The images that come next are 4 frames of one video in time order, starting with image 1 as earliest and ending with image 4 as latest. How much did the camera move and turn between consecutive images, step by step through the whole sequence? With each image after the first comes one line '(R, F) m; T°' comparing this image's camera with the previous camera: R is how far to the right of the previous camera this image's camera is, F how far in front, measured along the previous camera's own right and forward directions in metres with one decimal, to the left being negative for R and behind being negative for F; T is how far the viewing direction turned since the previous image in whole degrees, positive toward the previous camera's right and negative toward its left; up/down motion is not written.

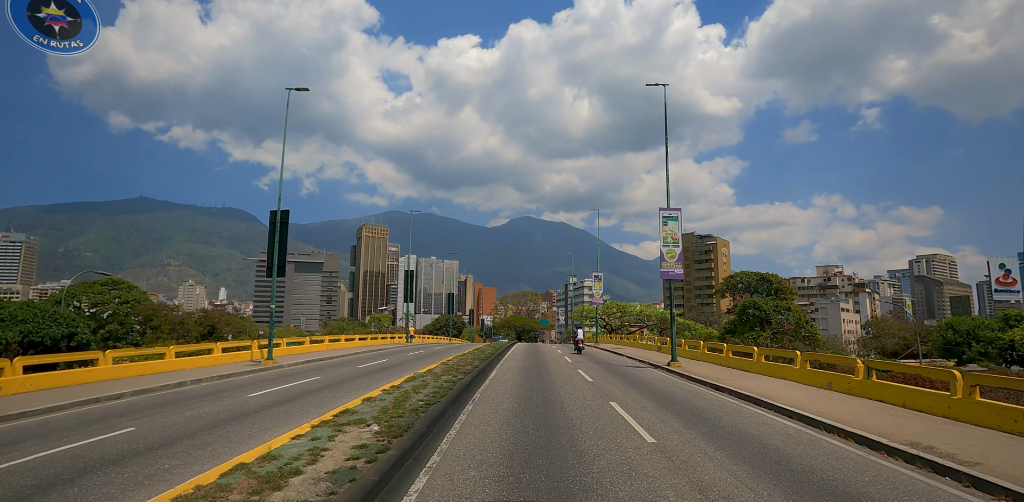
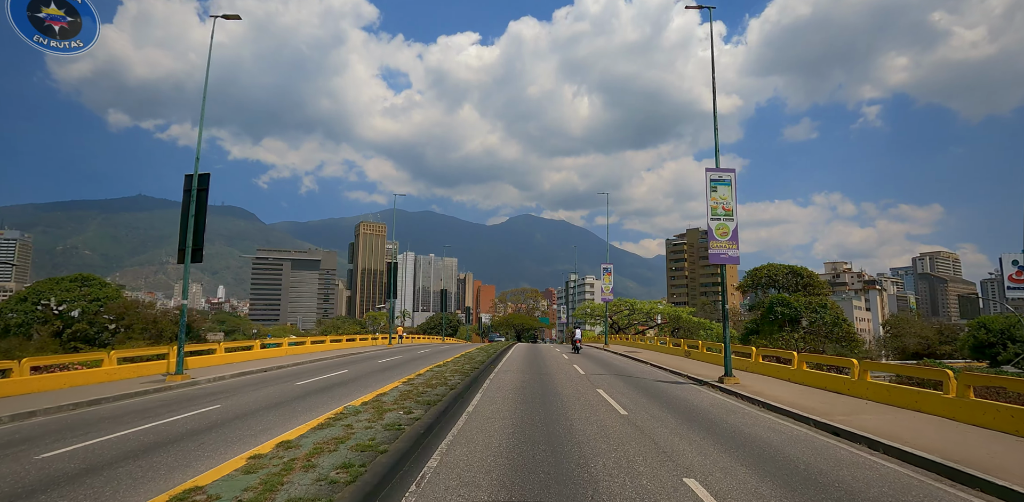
(0.0, +0.3) m; 0°
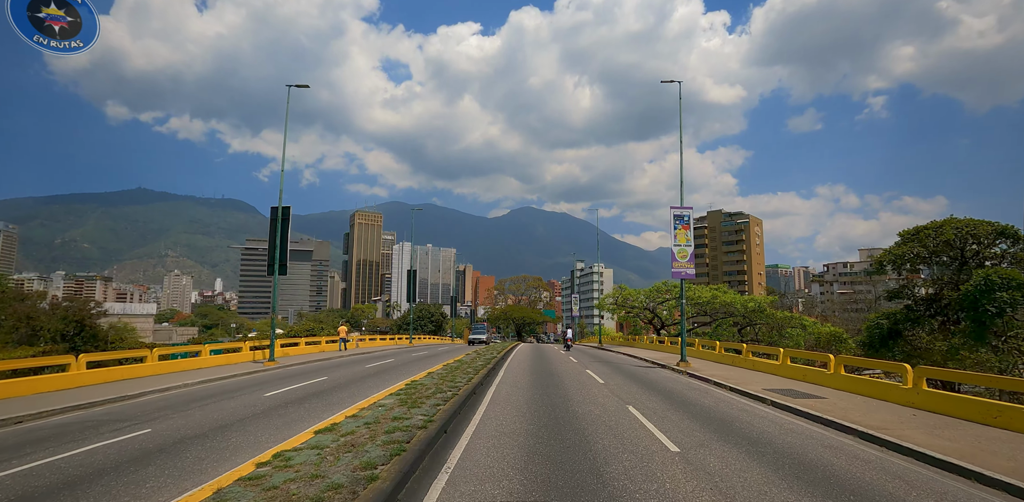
(0.0, +0.9) m; 0°
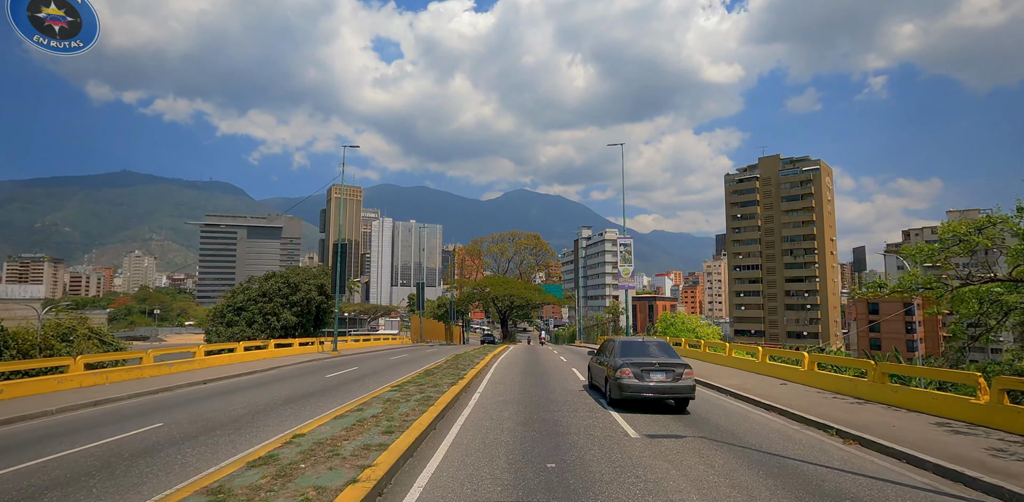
(+0.1, +1.9) m; +1°
